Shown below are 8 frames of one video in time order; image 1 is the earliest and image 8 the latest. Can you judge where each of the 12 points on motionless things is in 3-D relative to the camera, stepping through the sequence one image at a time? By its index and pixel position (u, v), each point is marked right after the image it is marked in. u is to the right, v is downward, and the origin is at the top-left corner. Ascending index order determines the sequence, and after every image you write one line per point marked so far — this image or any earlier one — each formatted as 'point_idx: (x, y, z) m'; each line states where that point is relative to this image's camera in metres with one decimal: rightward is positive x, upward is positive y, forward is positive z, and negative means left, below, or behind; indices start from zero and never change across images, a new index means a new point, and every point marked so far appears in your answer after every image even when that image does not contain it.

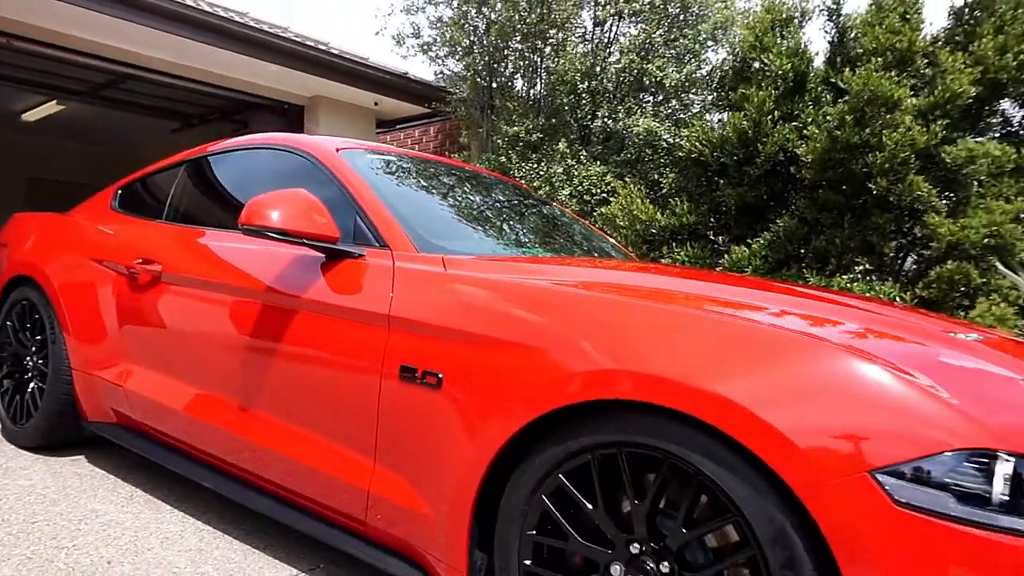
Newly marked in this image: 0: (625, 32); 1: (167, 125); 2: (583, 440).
0: (+1.0, +2.2, +6.2) m
1: (-4.3, +2.0, +8.9) m
2: (+0.2, -0.3, +1.5) m
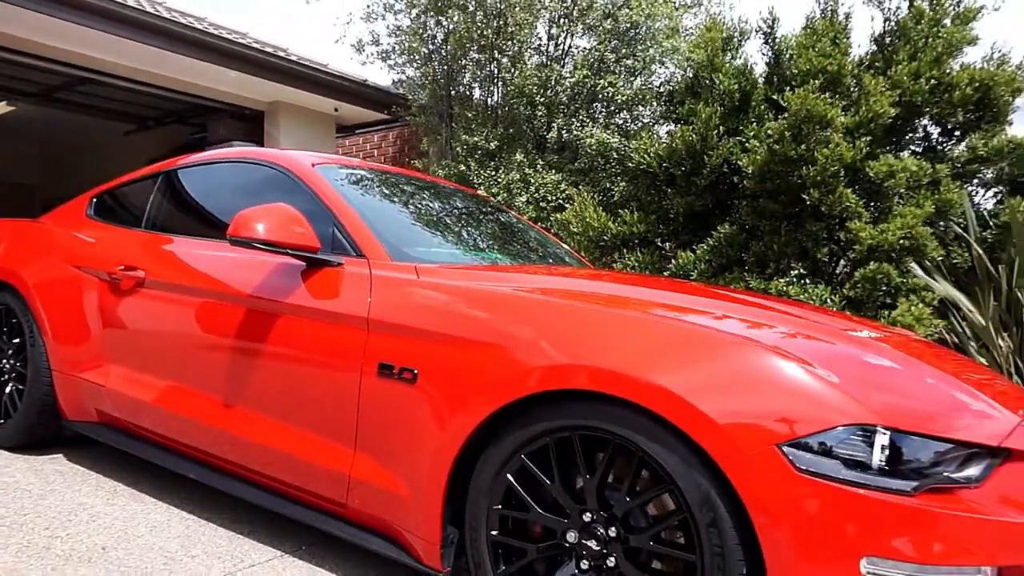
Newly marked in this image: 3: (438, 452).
0: (+0.6, +2.2, +6.5) m
1: (-4.8, +2.0, +8.8) m
2: (+0.1, -0.3, +1.8) m
3: (-0.2, -0.4, +1.9) m
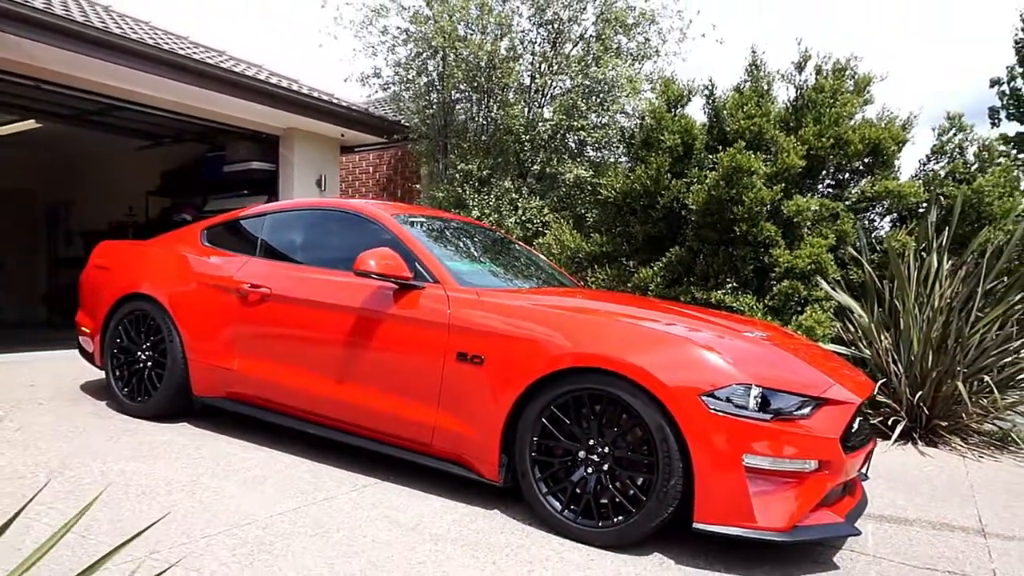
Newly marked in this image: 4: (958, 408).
0: (+0.5, +2.1, +7.6) m
1: (-5.1, +2.0, +9.7) m
2: (+0.2, -0.4, +2.9) m
3: (-0.1, -0.5, +3.0) m
4: (+3.2, -0.9, +5.1) m
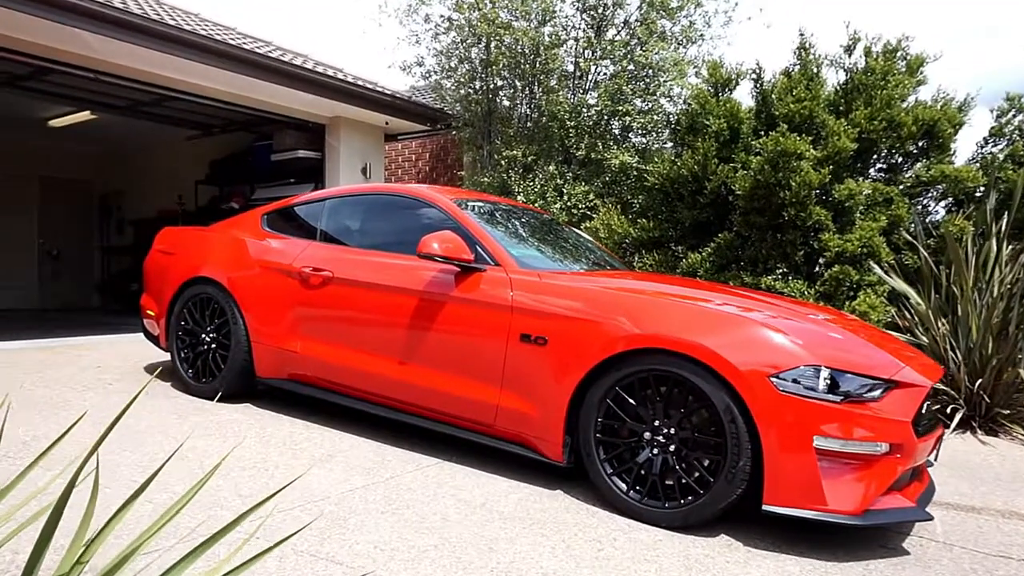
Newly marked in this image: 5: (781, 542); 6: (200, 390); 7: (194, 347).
0: (+0.9, +2.3, +7.6) m
1: (-4.5, +2.2, +9.9) m
2: (+0.5, -0.3, +2.9) m
3: (+0.2, -0.4, +3.1) m
4: (+3.6, -0.8, +5.0) m
5: (+1.0, -1.0, +2.8) m
6: (-1.9, -0.6, +4.2) m
7: (-1.9, -0.4, +4.3) m
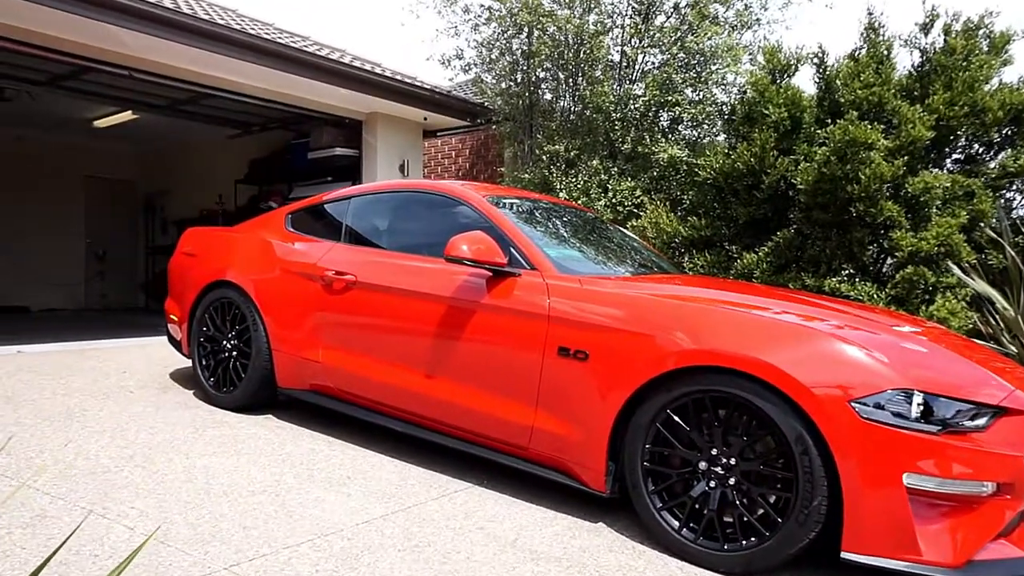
0: (+1.4, +2.3, +7.2) m
1: (-3.9, +2.1, +9.8) m
2: (+0.6, -0.4, +2.6) m
3: (+0.3, -0.5, +2.7) m
4: (+3.8, -0.8, +4.4) m
5: (+1.2, -1.0, +2.4) m
6: (-1.6, -0.6, +4.0) m
7: (-1.7, -0.4, +4.1) m
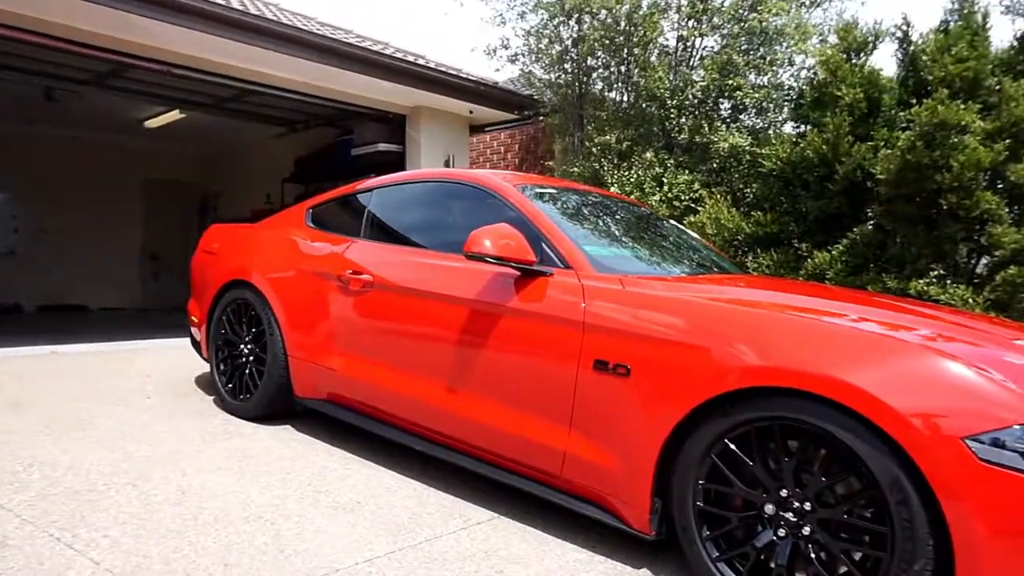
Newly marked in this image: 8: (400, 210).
0: (+1.8, +2.3, +6.7) m
1: (-3.2, +2.2, +9.7) m
2: (+0.7, -0.4, +2.1) m
3: (+0.4, -0.5, +2.3) m
4: (+4.0, -0.8, +3.7) m
5: (+1.2, -1.0, +1.9) m
6: (-1.4, -0.6, +3.7) m
7: (-1.5, -0.4, +3.8) m
8: (-0.5, +0.4, +3.4) m
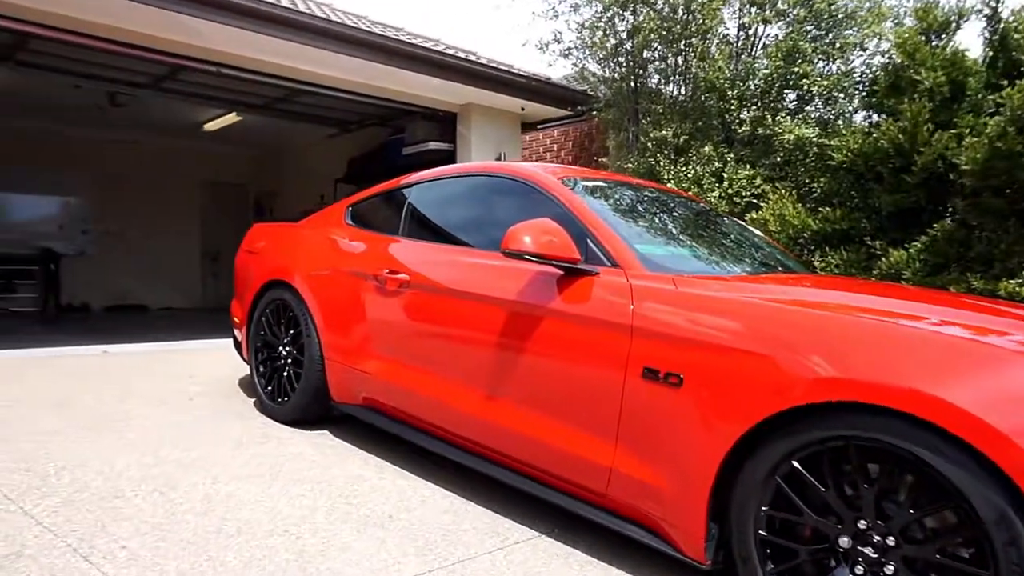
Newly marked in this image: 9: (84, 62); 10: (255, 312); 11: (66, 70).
0: (+2.3, +2.2, +6.3) m
1: (-2.5, +2.1, +9.7) m
2: (+0.8, -0.4, +1.8) m
3: (+0.5, -0.5, +2.0) m
4: (+4.2, -0.8, +3.2) m
5: (+1.3, -1.0, +1.6) m
6: (-1.2, -0.6, +3.6) m
7: (-1.3, -0.4, +3.7) m
8: (-0.3, +0.4, +3.2) m
9: (-4.1, +2.1, +6.8) m
10: (-1.4, -0.1, +3.9) m
11: (-4.4, +2.2, +7.1) m
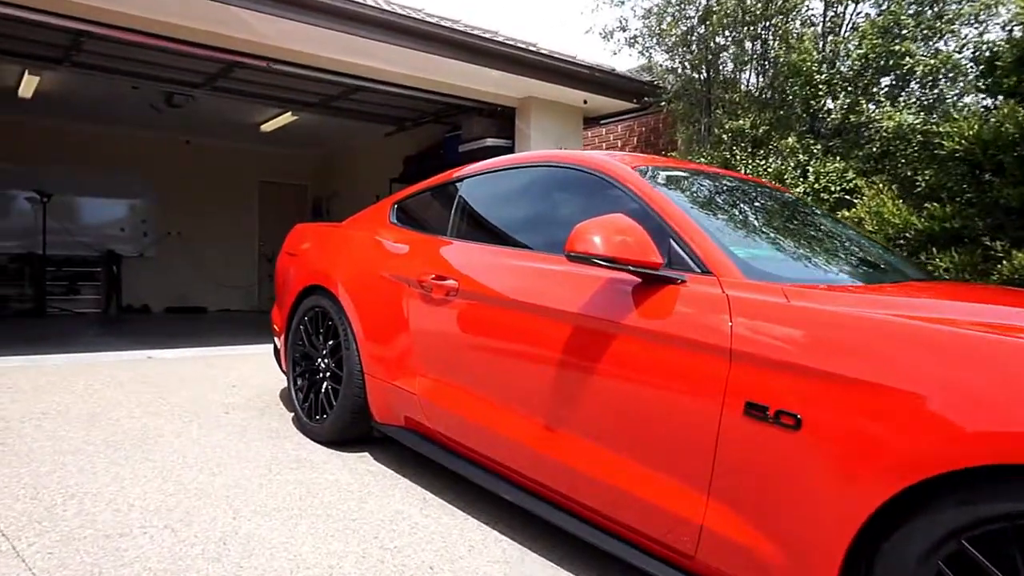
0: (+2.8, +2.2, +5.7) m
1: (-1.7, +2.1, +9.5) m
2: (+0.9, -0.4, +1.3) m
3: (+0.7, -0.5, +1.6) m
4: (+4.5, -0.9, +2.4) m
5: (+1.4, -1.1, +1.0) m
6: (-0.9, -0.7, +3.3) m
7: (-1.0, -0.4, +3.4) m
8: (-0.1, +0.3, +2.8) m
9: (-3.5, +2.1, +6.7) m
10: (-1.1, -0.2, +3.6) m
11: (-3.8, +2.1, +7.0) m
